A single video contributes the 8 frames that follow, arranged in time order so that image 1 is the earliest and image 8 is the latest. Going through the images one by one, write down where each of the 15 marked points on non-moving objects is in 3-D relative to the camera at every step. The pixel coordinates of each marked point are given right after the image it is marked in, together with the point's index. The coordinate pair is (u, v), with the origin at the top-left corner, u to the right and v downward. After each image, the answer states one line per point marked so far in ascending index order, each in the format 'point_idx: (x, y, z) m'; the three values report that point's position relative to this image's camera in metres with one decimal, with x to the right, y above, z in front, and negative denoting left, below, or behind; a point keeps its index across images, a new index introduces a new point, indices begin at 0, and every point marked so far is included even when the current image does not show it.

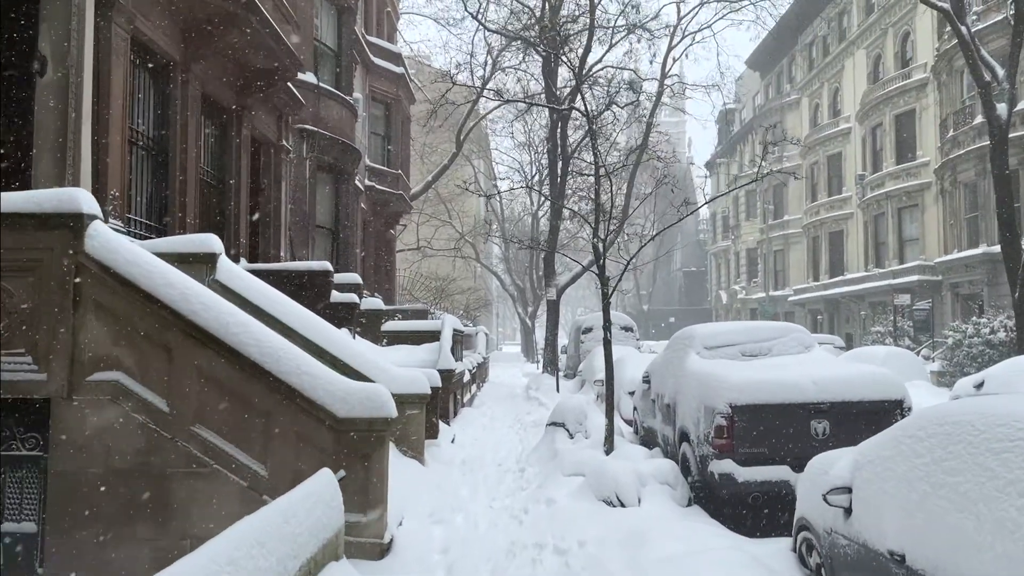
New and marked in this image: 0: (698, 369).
0: (+1.5, -0.7, +6.4) m
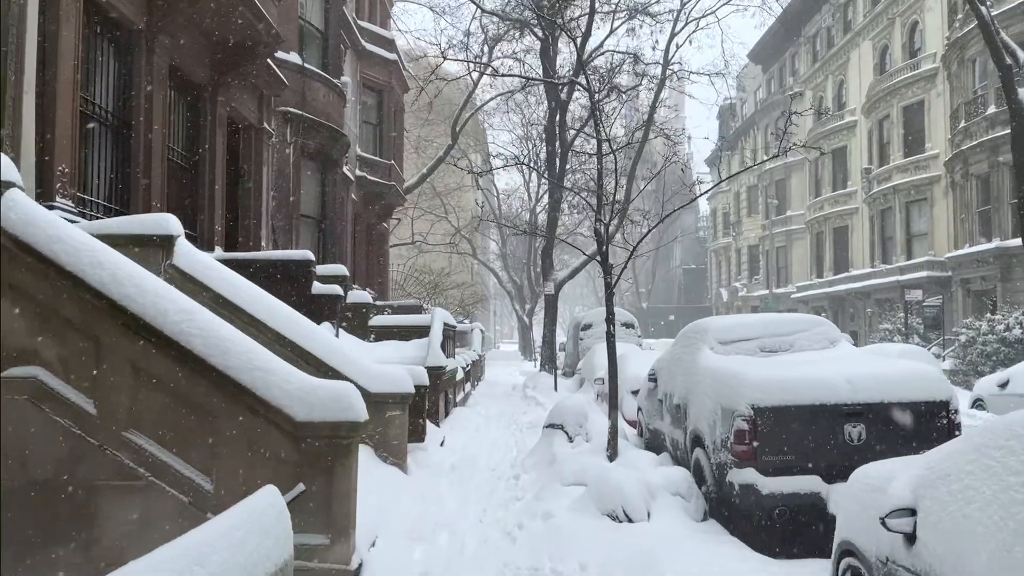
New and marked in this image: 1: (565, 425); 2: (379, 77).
0: (+1.4, -0.6, +5.8) m
1: (+0.5, -1.2, +7.2) m
2: (-3.0, +4.7, +18.0) m
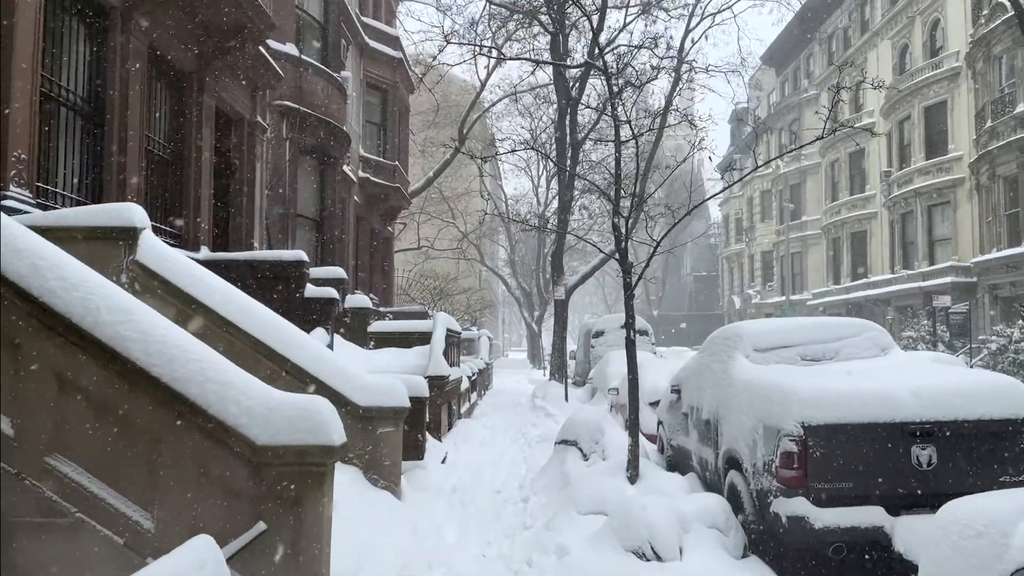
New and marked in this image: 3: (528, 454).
0: (+1.5, -0.6, +5.1) m
1: (+0.5, -1.2, +6.5) m
2: (-2.8, +4.6, +17.4) m
3: (+0.2, -1.8, +8.4) m
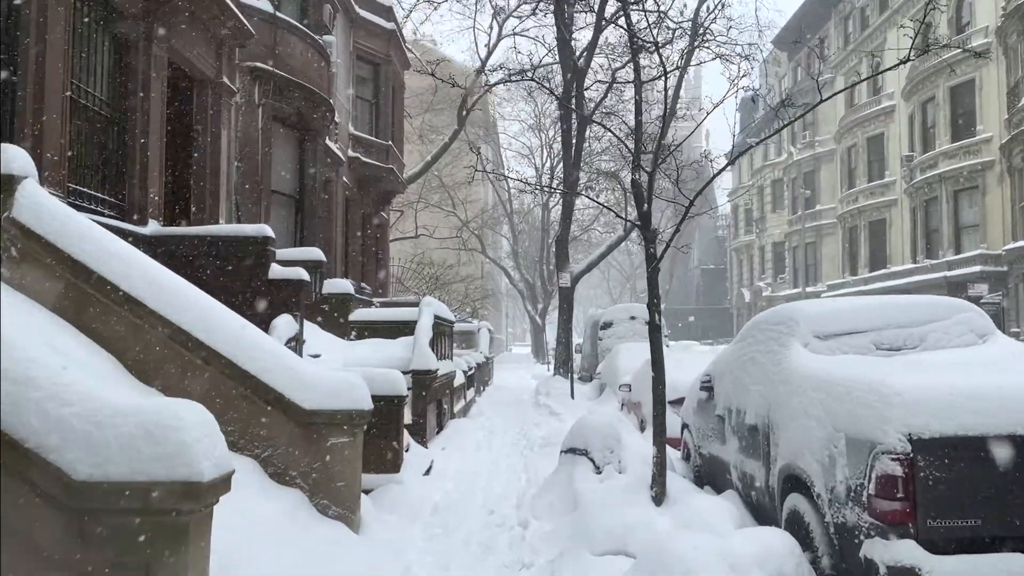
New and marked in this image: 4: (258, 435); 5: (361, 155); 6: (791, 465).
0: (+1.5, -0.4, +3.9) m
1: (+0.5, -1.1, +5.4) m
2: (-2.8, +4.8, +16.2) m
3: (+0.1, -1.6, +7.3) m
4: (-1.2, -0.7, +3.8) m
5: (-2.9, +2.6, +15.6) m
6: (+1.3, -0.8, +3.8) m
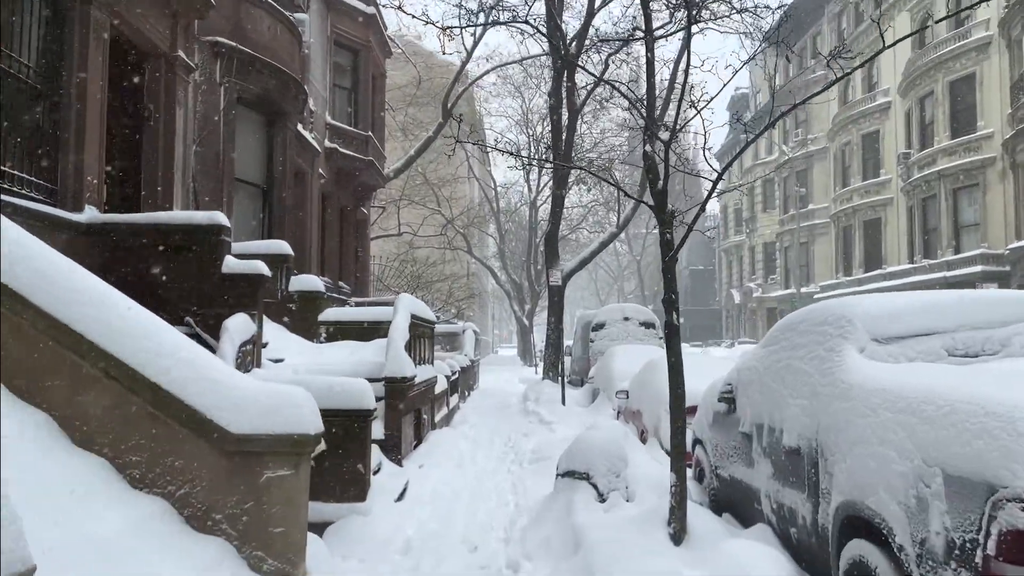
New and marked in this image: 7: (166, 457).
0: (+1.4, -0.4, +3.1) m
1: (+0.5, -1.0, +4.5) m
2: (-3.0, +4.9, +15.3) m
3: (0.0, -1.5, +6.4) m
4: (-1.3, -0.7, +2.9) m
5: (-3.2, +2.6, +14.7) m
6: (+1.3, -0.8, +3.0) m
7: (-1.3, -0.6, +2.9) m
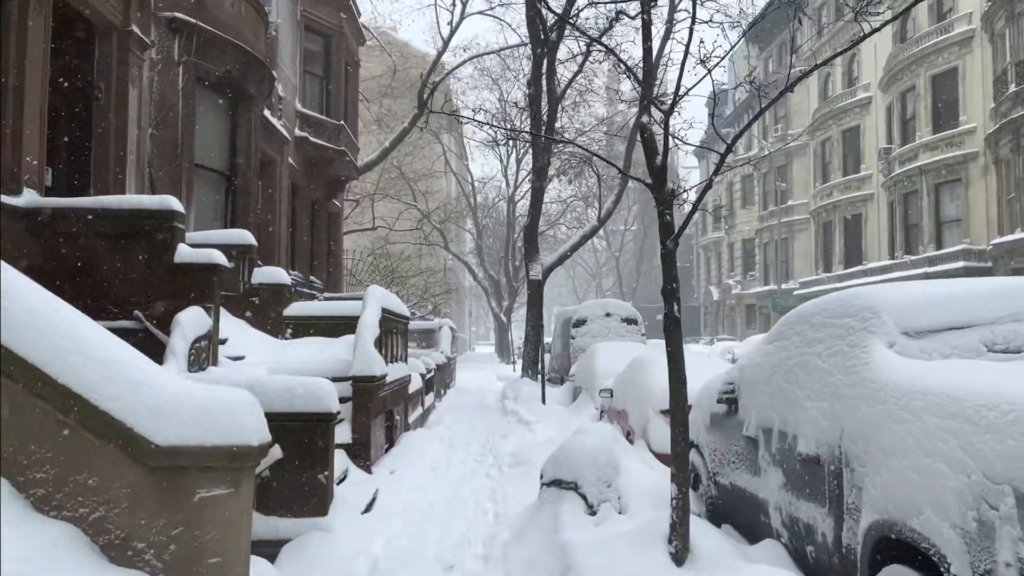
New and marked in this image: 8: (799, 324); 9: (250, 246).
0: (+1.4, -0.3, +2.7) m
1: (+0.3, -1.0, +4.1) m
2: (-3.4, +5.0, +14.8) m
3: (-0.1, -1.5, +6.0) m
4: (-1.3, -0.6, +2.4) m
5: (-3.6, +2.7, +14.2) m
6: (+1.2, -0.7, +2.5) m
7: (-1.3, -0.6, +2.4) m
8: (+1.3, -0.2, +3.8) m
9: (-2.4, +0.4, +7.2) m
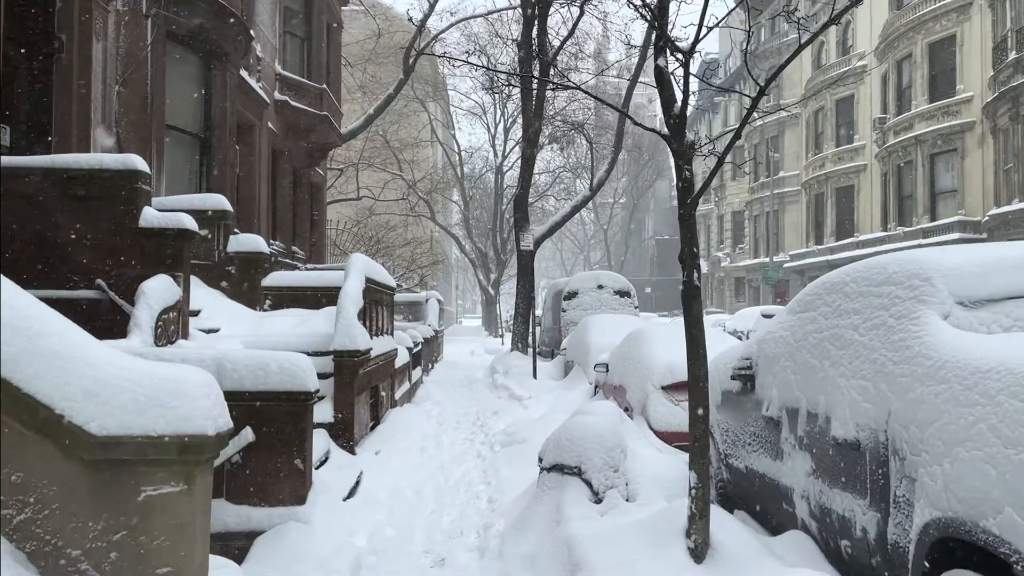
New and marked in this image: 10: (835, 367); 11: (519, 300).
0: (+1.4, -0.2, +2.3) m
1: (+0.3, -0.8, +3.7) m
2: (-3.6, +5.5, +14.1) m
3: (-0.2, -1.3, +5.6) m
4: (-1.3, -0.5, +2.0) m
5: (-3.8, +3.2, +13.6) m
6: (+1.2, -0.6, +2.2) m
7: (-1.3, -0.5, +2.0) m
8: (+1.3, 0.0, +3.4) m
9: (-2.4, +0.7, +6.7) m
10: (+1.2, -0.3, +3.1) m
11: (+0.2, -0.2, +15.0) m
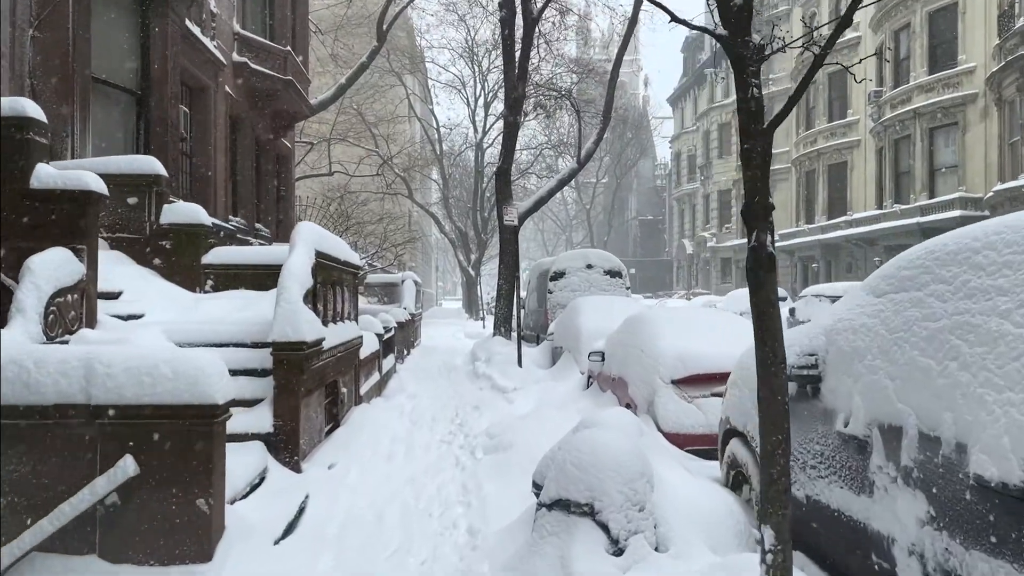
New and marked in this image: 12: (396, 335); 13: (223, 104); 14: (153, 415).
0: (+1.4, -0.1, +1.3) m
1: (+0.3, -0.7, +2.7) m
2: (-3.9, +5.8, +12.9) m
3: (-0.2, -1.1, +4.6) m
4: (-1.3, -0.4, +1.0) m
5: (-4.0, +3.5, +12.4) m
6: (+1.2, -0.6, +1.2) m
7: (-1.3, -0.4, +1.0) m
8: (+1.3, +0.1, +2.4) m
9: (-2.5, +0.8, +5.7) m
10: (+1.2, -0.2, +2.1) m
11: (-0.2, +0.1, +14.0) m
12: (-1.6, -0.7, +11.2) m
13: (-4.1, +2.6, +11.4) m
14: (-1.2, -0.4, +2.6) m
